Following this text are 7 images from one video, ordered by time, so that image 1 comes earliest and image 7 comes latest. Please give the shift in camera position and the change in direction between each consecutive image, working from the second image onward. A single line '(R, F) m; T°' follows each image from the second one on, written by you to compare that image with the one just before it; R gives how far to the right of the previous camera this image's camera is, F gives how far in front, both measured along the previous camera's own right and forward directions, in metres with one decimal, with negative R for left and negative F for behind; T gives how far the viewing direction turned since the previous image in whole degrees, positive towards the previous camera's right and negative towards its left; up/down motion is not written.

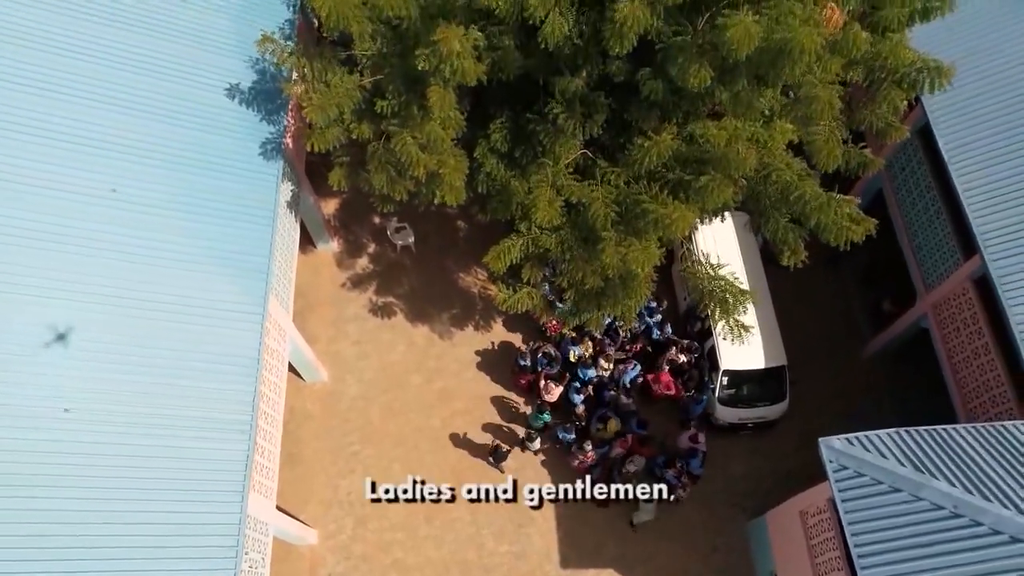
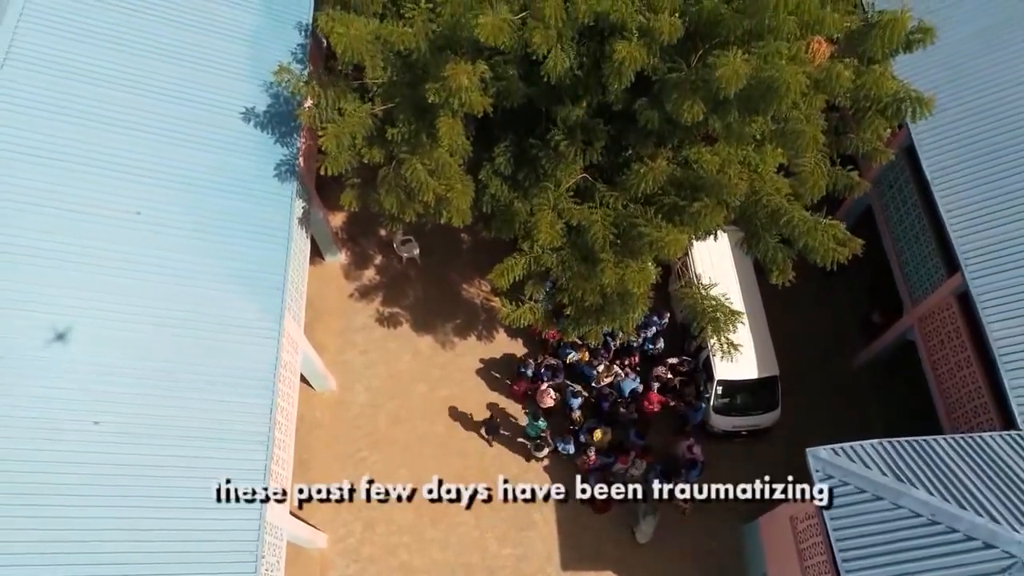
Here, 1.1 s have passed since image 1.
(-0.1, -0.5) m; 0°
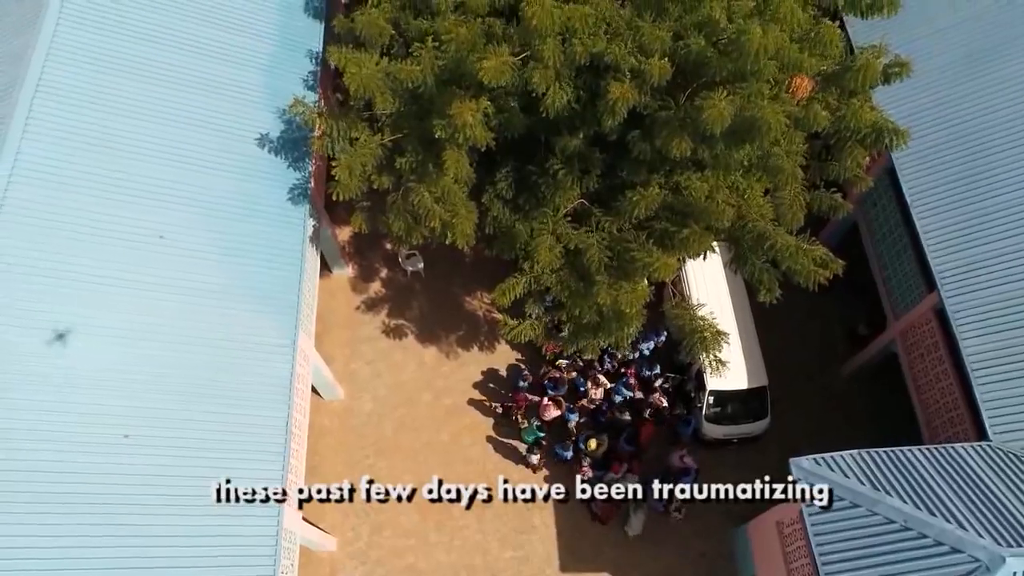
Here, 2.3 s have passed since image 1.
(0.0, -0.6) m; 0°
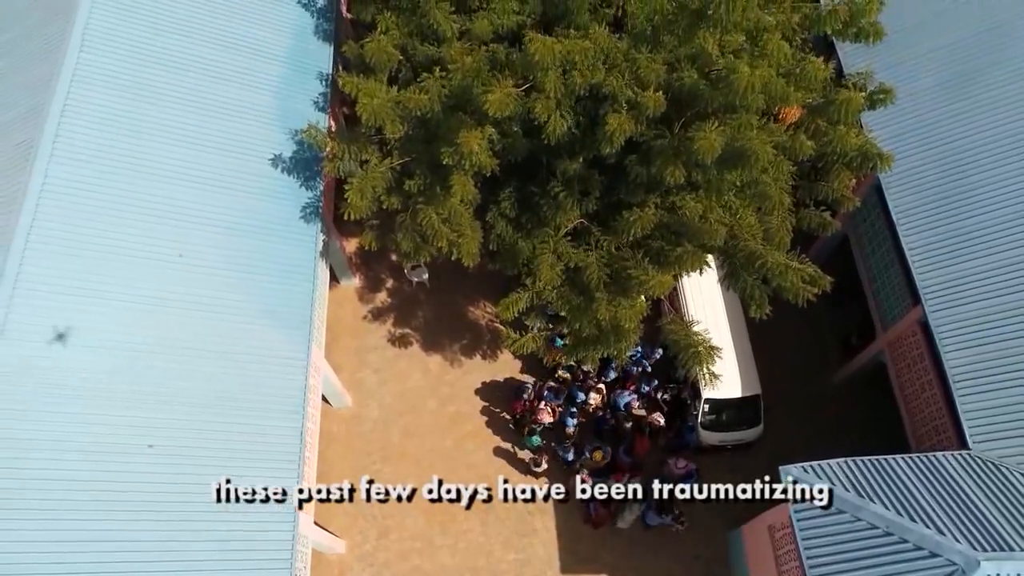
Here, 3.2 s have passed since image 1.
(0.0, -0.5) m; 0°
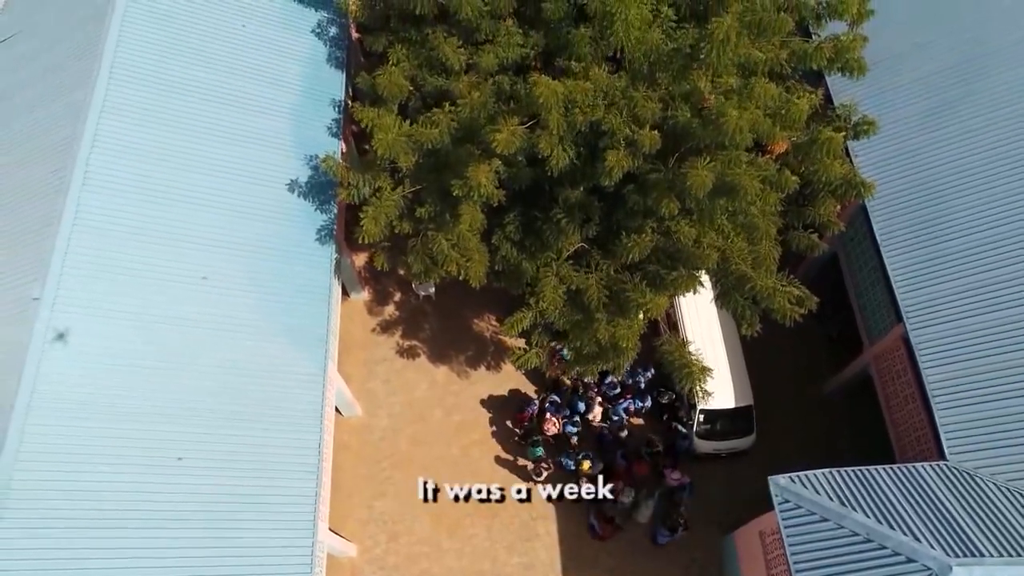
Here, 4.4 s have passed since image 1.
(-0.1, -0.7) m; 0°
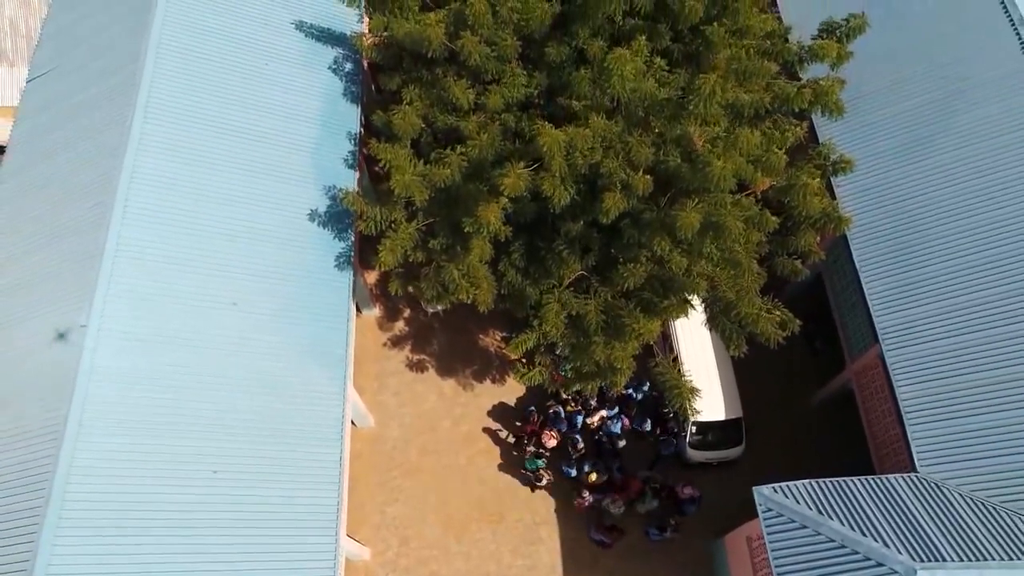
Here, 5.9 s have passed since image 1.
(-0.1, -1.0) m; 0°
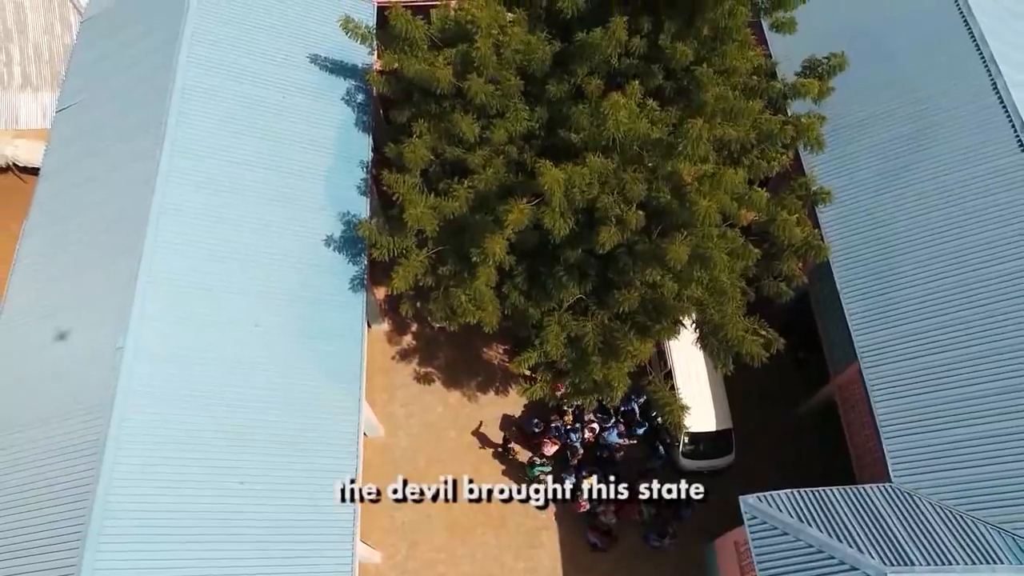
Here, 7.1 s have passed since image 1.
(-0.1, -0.9) m; 0°
